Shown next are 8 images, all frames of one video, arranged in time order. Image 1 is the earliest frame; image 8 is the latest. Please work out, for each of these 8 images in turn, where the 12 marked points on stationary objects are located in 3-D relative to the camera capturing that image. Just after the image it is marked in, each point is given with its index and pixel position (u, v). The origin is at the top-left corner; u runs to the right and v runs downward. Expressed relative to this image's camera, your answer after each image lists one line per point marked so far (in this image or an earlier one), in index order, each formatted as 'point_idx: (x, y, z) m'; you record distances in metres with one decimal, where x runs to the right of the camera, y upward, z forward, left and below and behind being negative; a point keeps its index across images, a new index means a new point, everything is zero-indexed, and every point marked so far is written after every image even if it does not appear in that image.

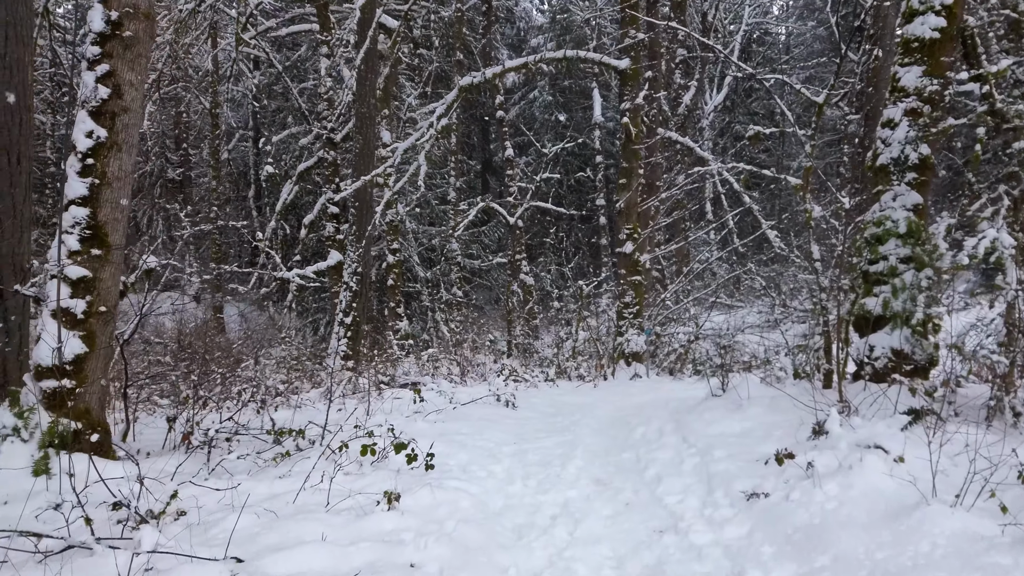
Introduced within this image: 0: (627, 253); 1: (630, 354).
0: (+1.2, +0.3, +7.7) m
1: (+1.2, -0.7, +7.5) m
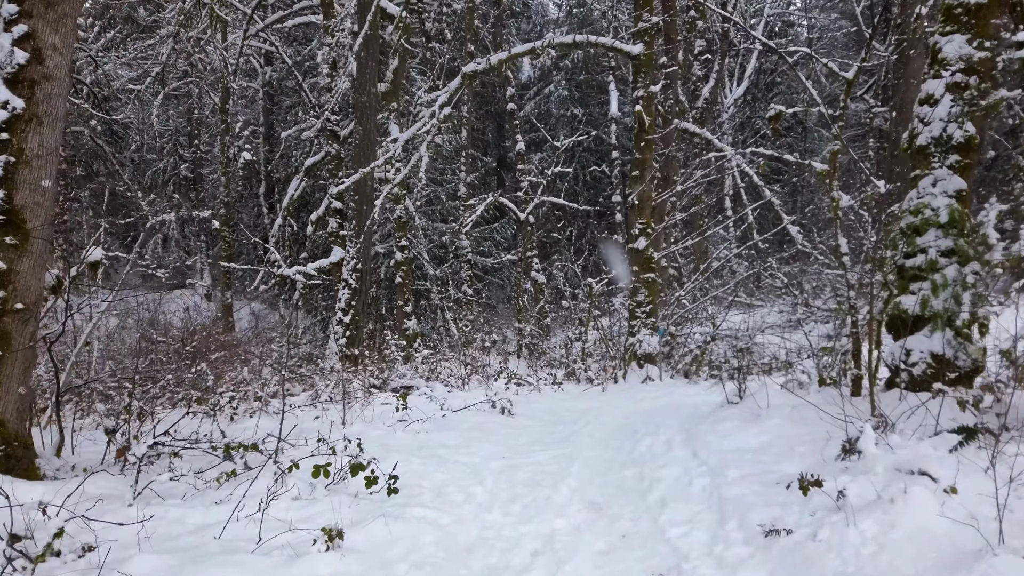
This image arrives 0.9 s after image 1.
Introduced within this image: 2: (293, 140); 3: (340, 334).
0: (+1.2, +0.4, +7.3) m
1: (+1.2, -0.6, +7.1) m
2: (-4.3, +2.9, +15.1) m
3: (-1.6, -0.4, +7.0) m
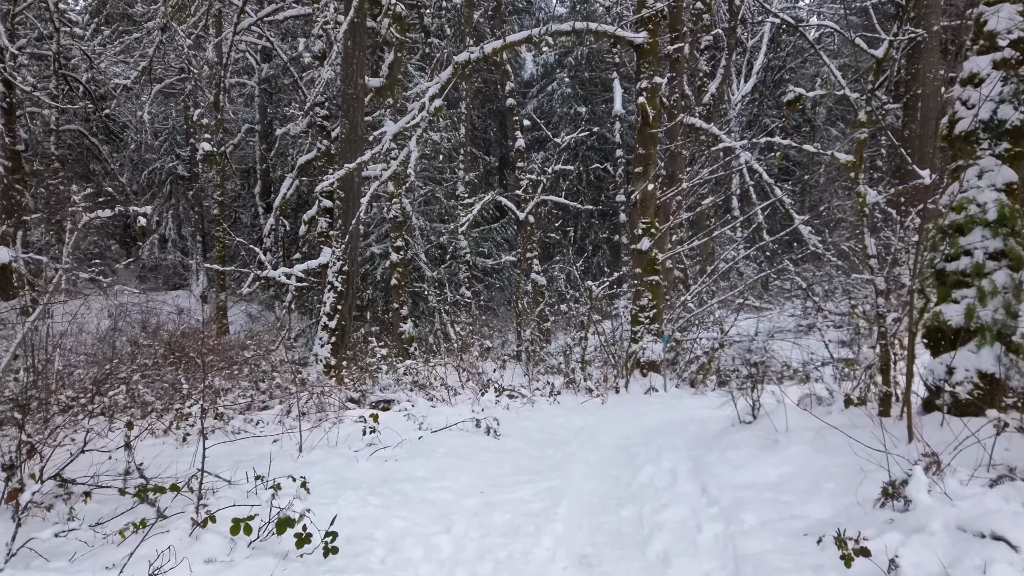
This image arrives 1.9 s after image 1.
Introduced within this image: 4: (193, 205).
0: (+1.2, +0.3, +6.9) m
1: (+1.2, -0.7, +6.7) m
2: (-4.3, +2.9, +14.7) m
3: (-1.6, -0.5, +6.6) m
4: (-7.4, +1.9, +17.6) m
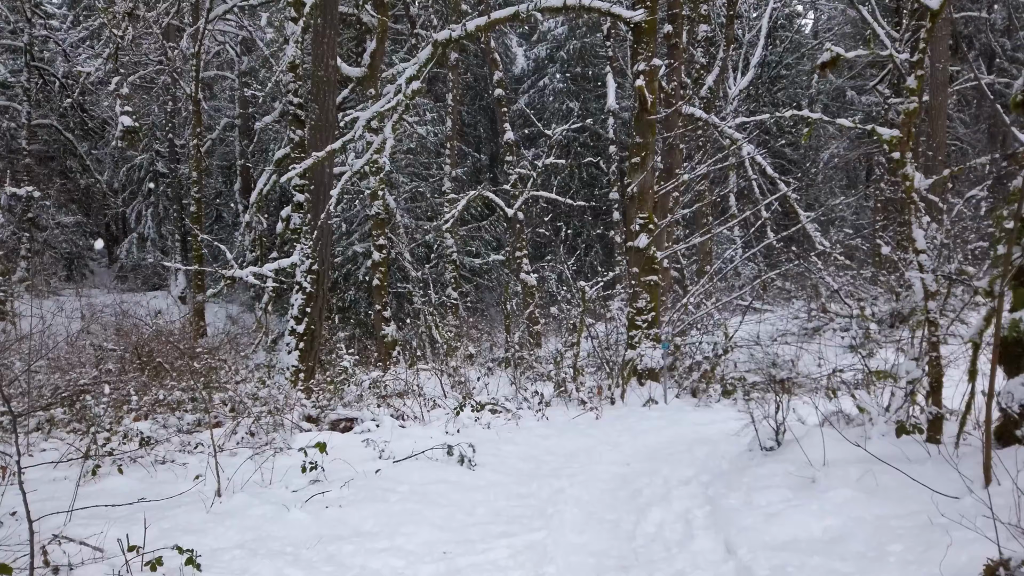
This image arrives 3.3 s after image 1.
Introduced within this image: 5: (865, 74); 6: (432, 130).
0: (+1.1, +0.3, +6.4) m
1: (+1.1, -0.7, +6.2) m
2: (-4.5, +2.9, +14.1) m
3: (-1.7, -0.5, +6.0) m
4: (-7.6, +1.9, +17.0) m
5: (+6.5, +4.0, +14.2) m
6: (-1.3, +2.6, +12.7) m
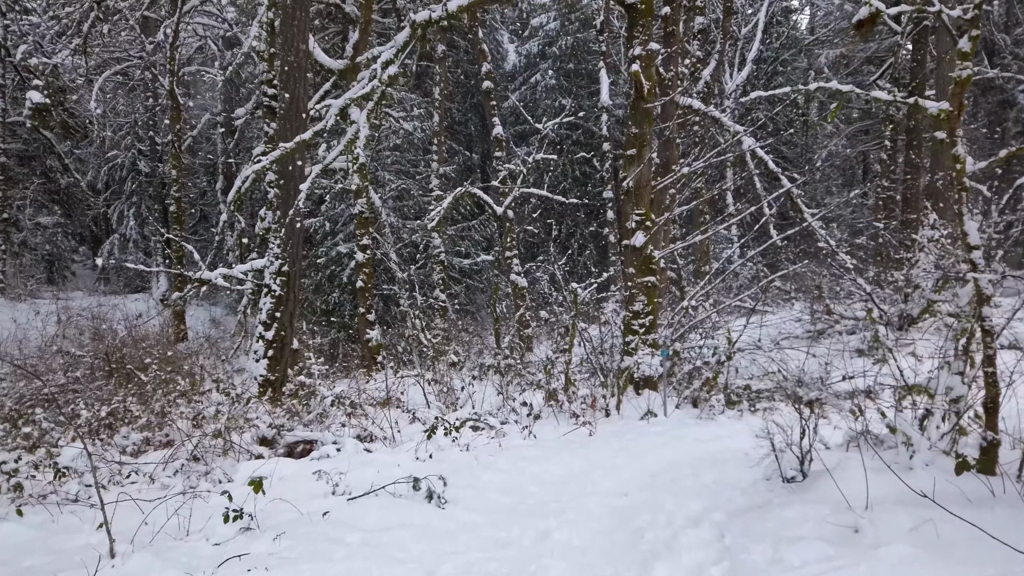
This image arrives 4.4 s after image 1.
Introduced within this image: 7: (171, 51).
0: (+1.0, +0.3, +5.9) m
1: (+1.0, -0.7, +5.7) m
2: (-4.7, +2.9, +13.7) m
3: (-1.8, -0.5, +5.6) m
4: (-7.8, +1.9, +16.5) m
5: (+6.4, +4.0, +13.8) m
6: (-1.5, +2.6, +12.3) m
7: (-5.5, +3.8, +12.4) m
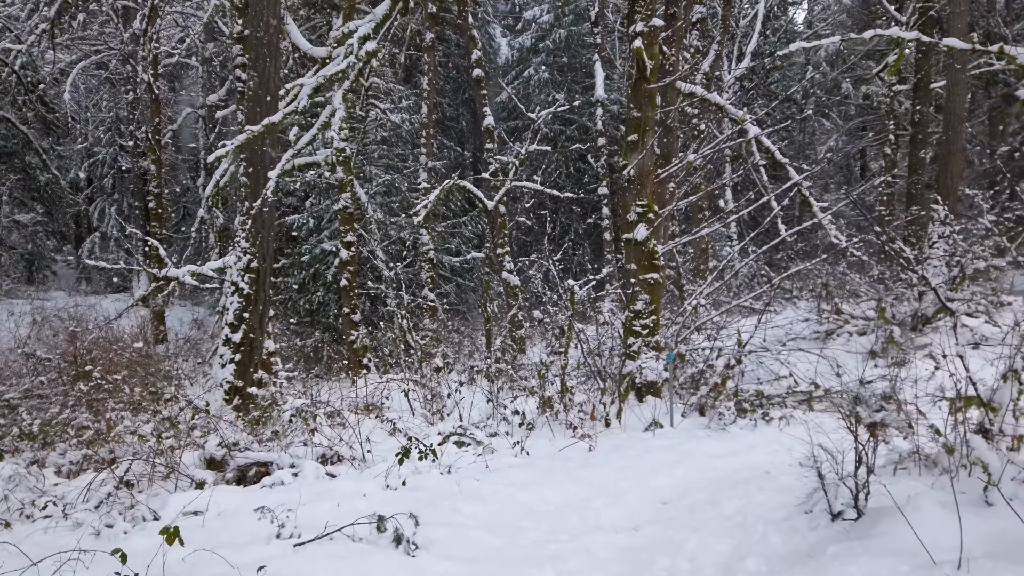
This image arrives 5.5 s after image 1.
0: (+0.9, +0.3, +5.5) m
1: (+0.9, -0.7, +5.3) m
2: (-4.8, +2.9, +13.2) m
3: (-1.9, -0.5, +5.1) m
4: (-7.9, +1.9, +16.0) m
5: (+6.2, +4.0, +13.4) m
6: (-1.6, +2.6, +11.8) m
7: (-5.7, +3.9, +11.9) m
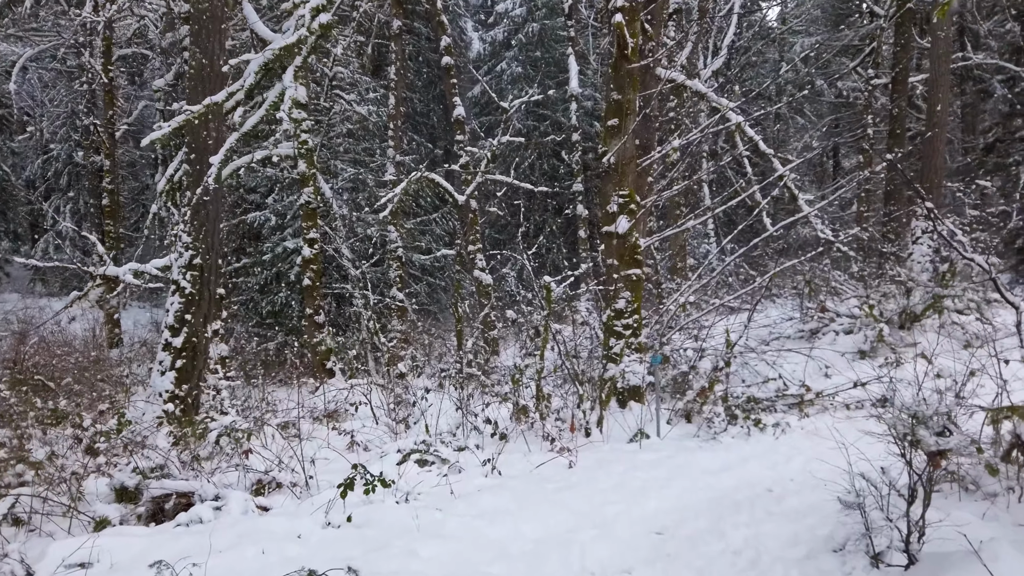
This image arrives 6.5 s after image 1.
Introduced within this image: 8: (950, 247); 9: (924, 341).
0: (+0.7, +0.4, +5.1) m
1: (+0.7, -0.7, +4.9) m
2: (-5.3, +2.9, +12.6) m
3: (-2.1, -0.5, +4.6) m
4: (-8.5, +1.8, +15.3) m
5: (+5.7, +4.0, +13.2) m
6: (-2.0, +2.6, +11.3) m
7: (-6.1, +3.8, +11.2) m
8: (+4.2, +0.4, +7.3) m
9: (+3.6, -0.5, +6.7) m
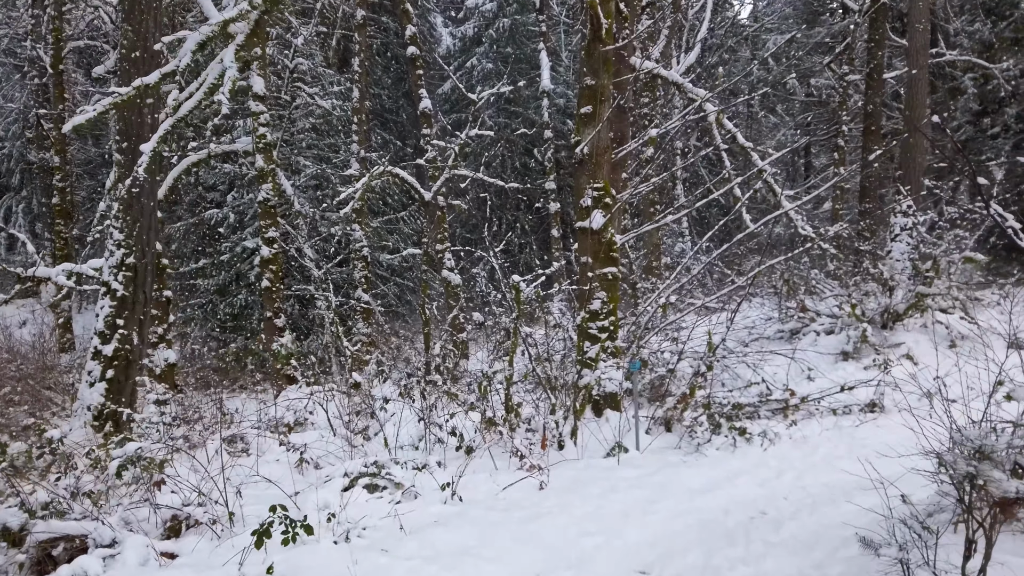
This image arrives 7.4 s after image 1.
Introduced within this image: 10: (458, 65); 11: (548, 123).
0: (+0.5, +0.4, +4.8) m
1: (+0.5, -0.7, +4.6) m
2: (-5.8, +2.8, +12.0) m
3: (-2.3, -0.5, +4.2) m
4: (-9.0, +1.8, +14.6) m
5: (+5.2, +4.0, +13.0) m
6: (-2.5, +2.6, +10.9) m
7: (-6.5, +3.8, +10.7) m
8: (+3.9, +0.4, +7.1) m
9: (+3.4, -0.4, +6.5) m
10: (-1.2, +4.8, +16.3) m
11: (+0.6, +2.6, +12.1) m
